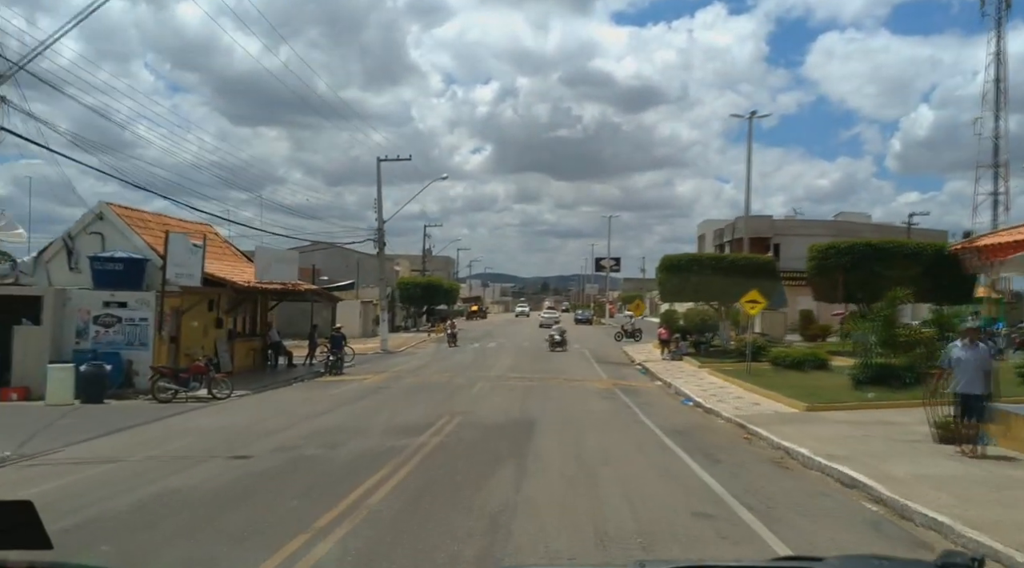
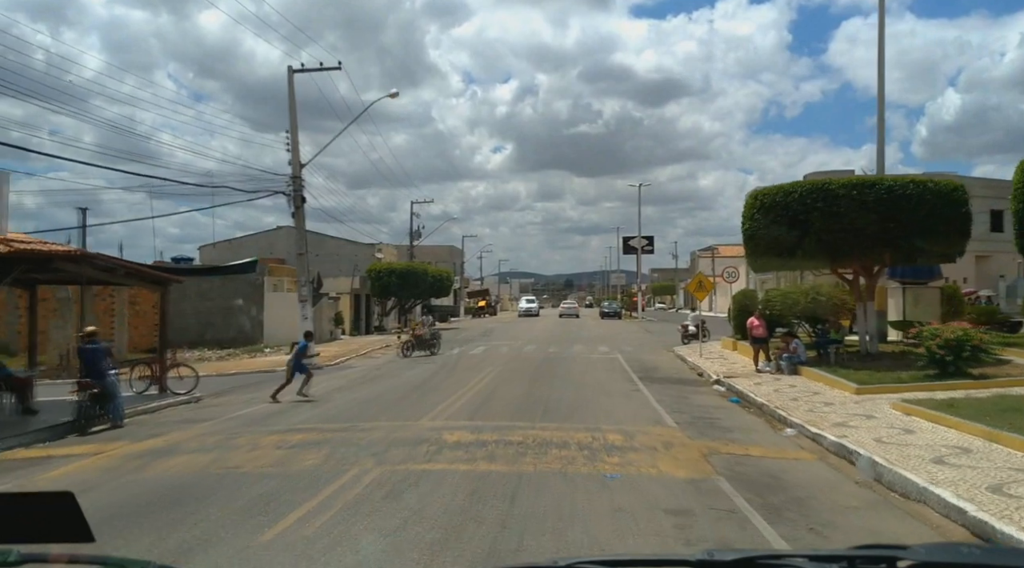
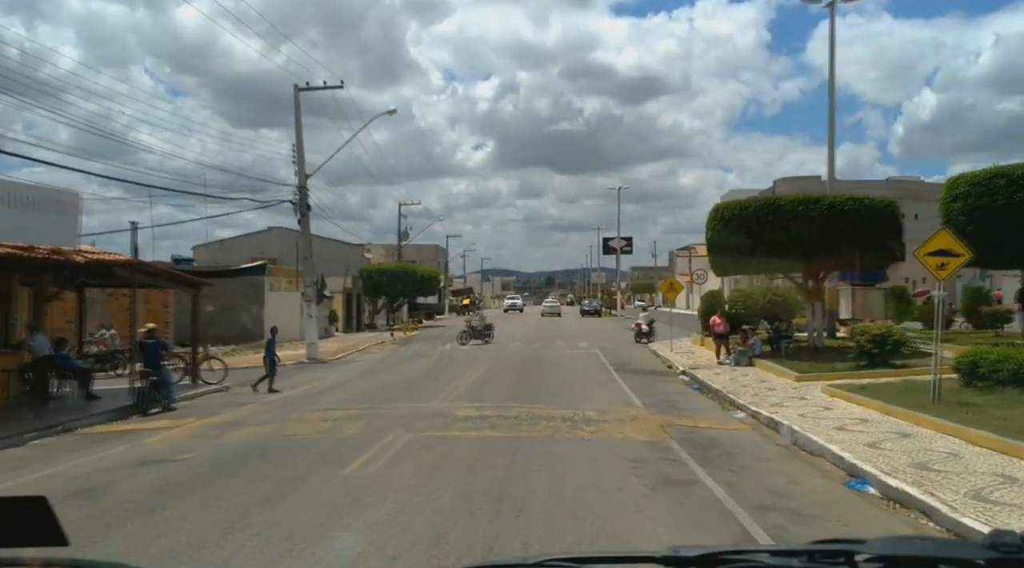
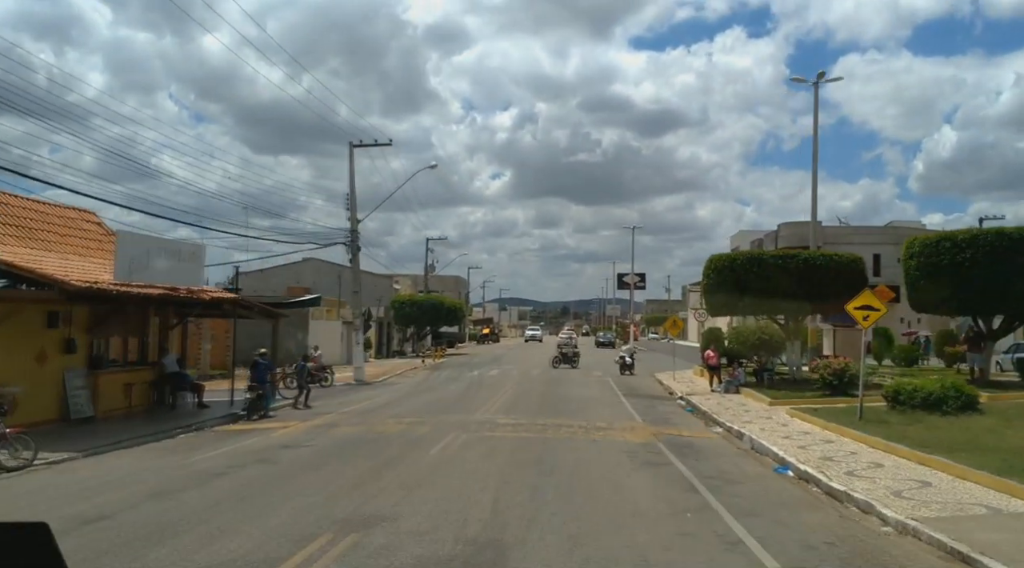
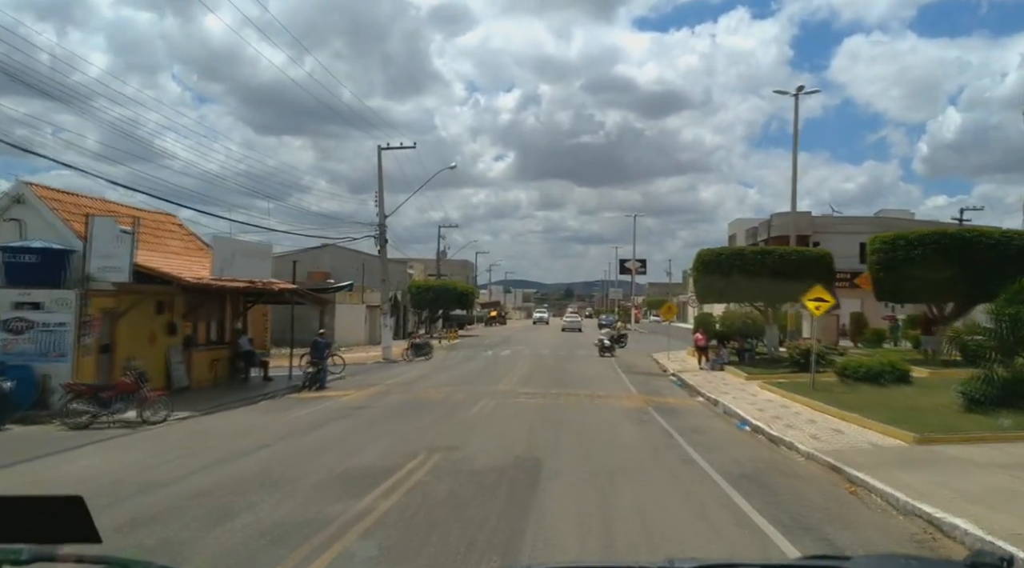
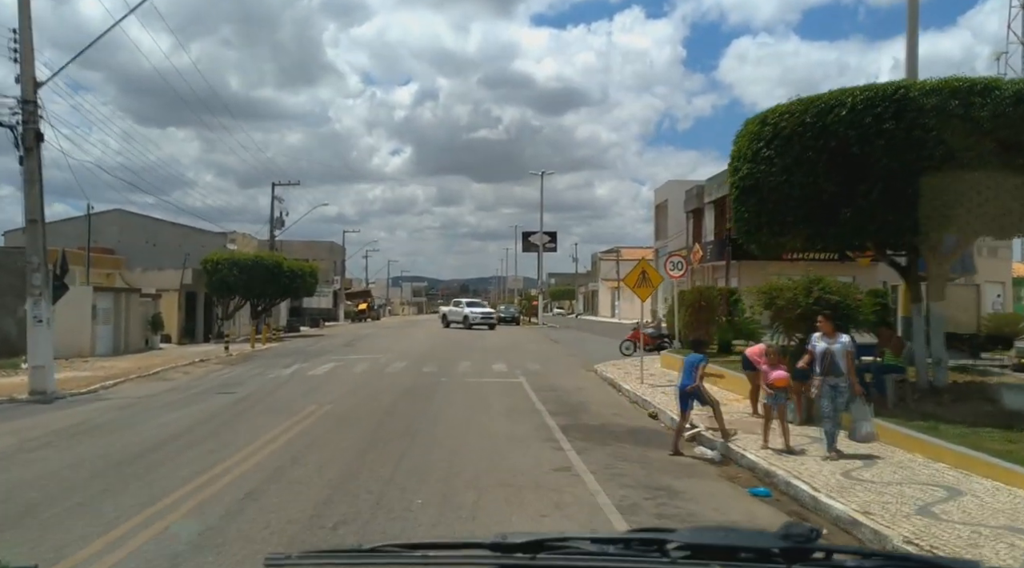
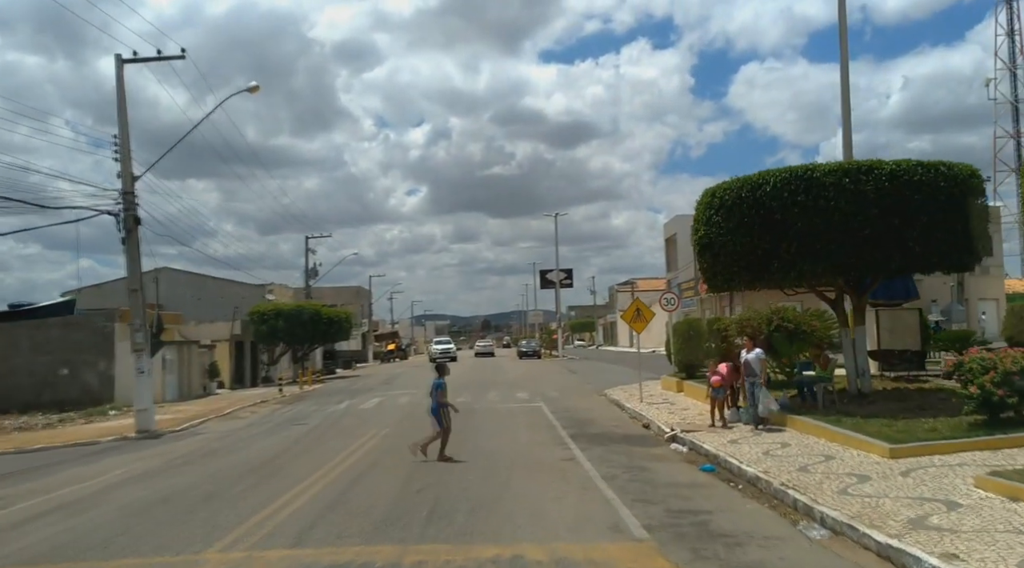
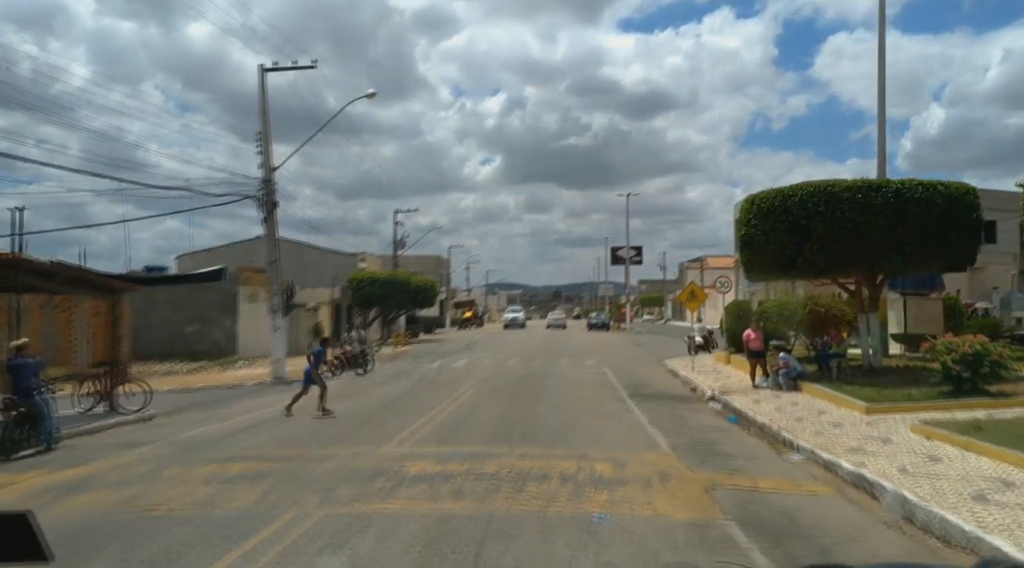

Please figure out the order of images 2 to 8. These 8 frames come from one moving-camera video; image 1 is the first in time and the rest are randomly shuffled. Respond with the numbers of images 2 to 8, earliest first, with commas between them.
5, 4, 3, 2, 8, 7, 6
